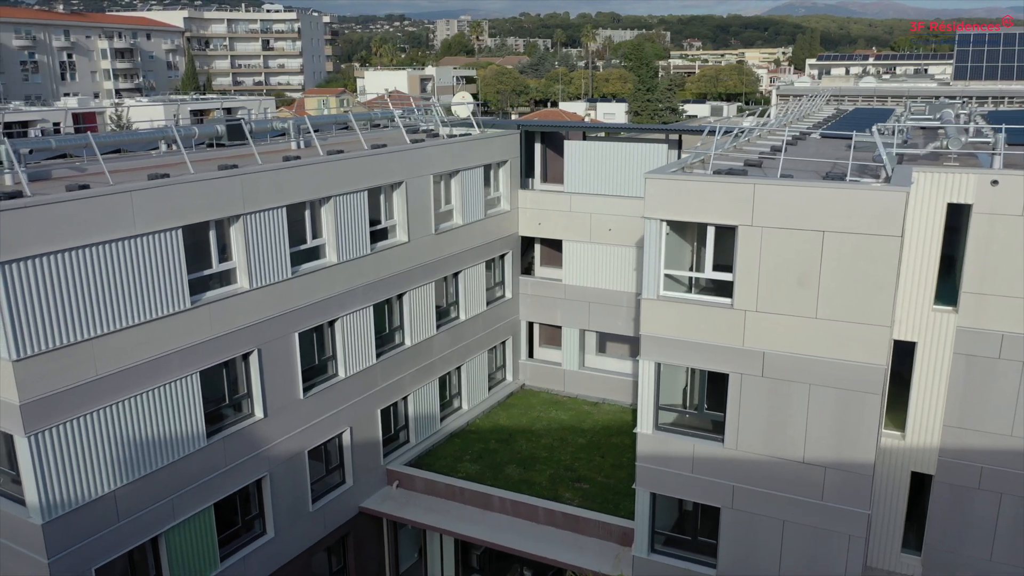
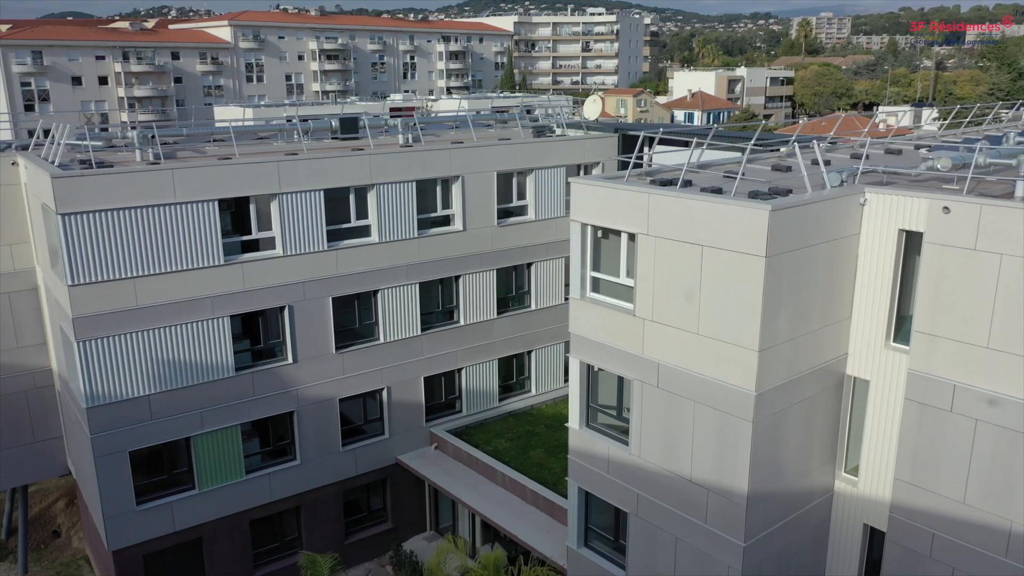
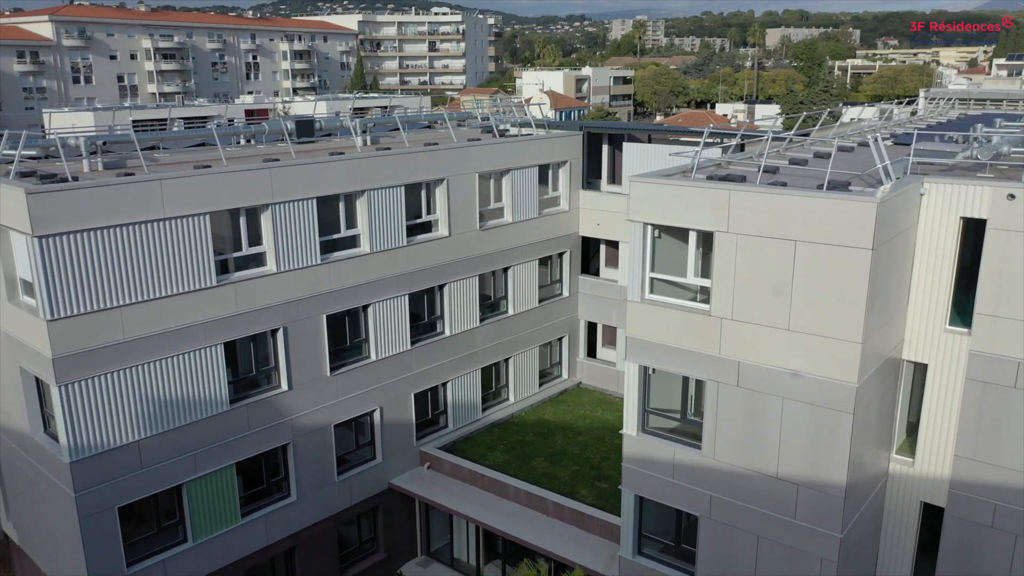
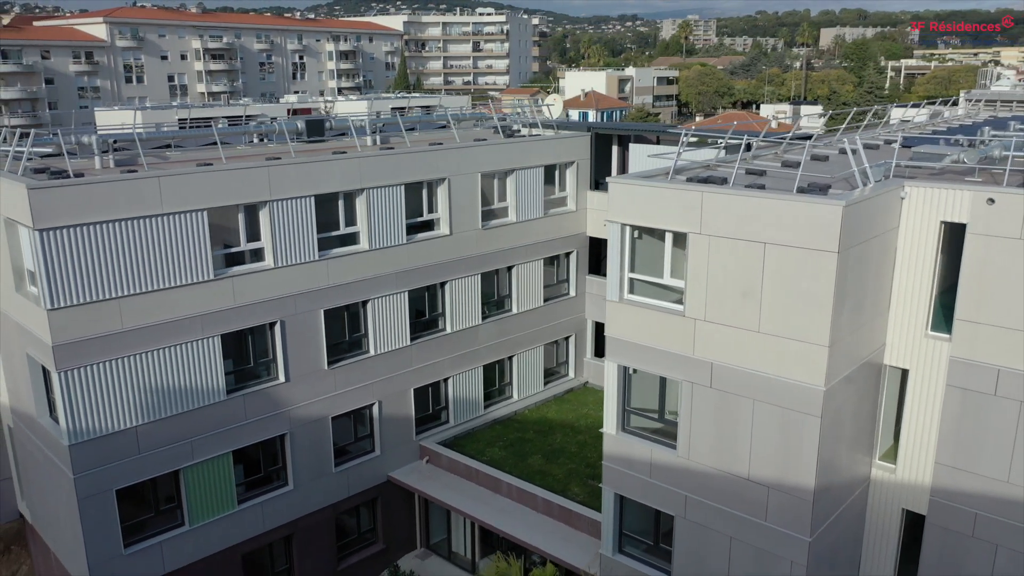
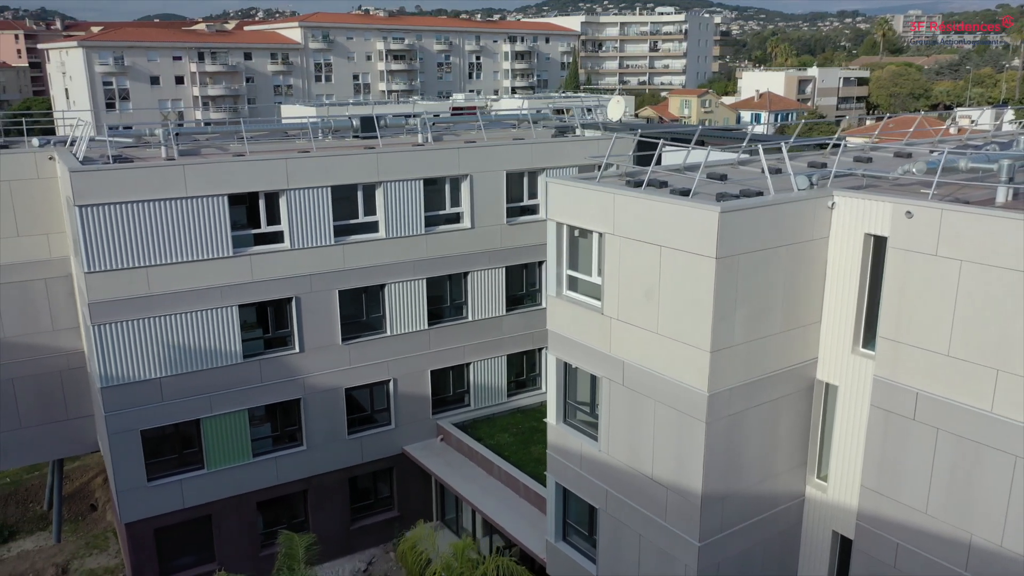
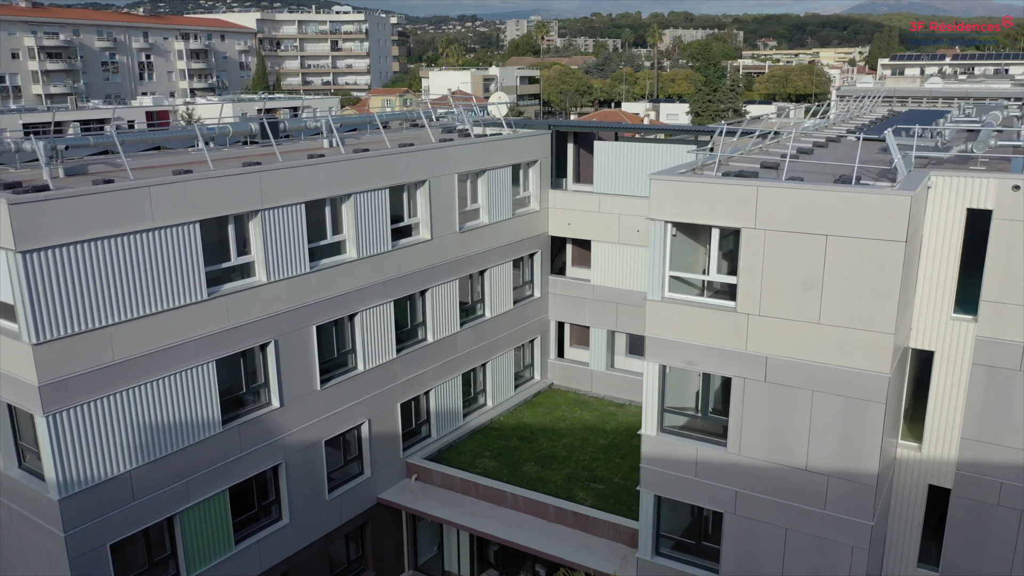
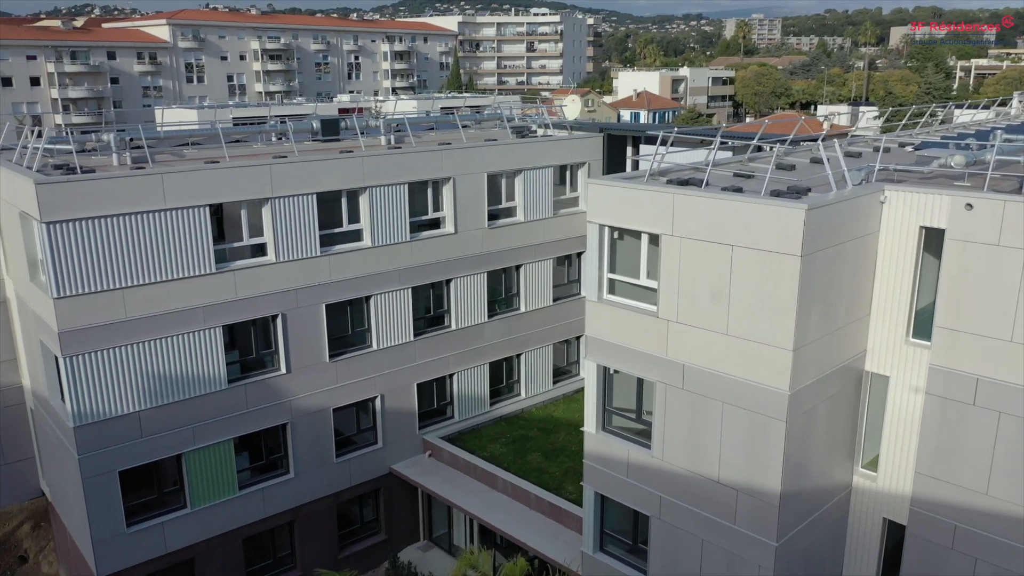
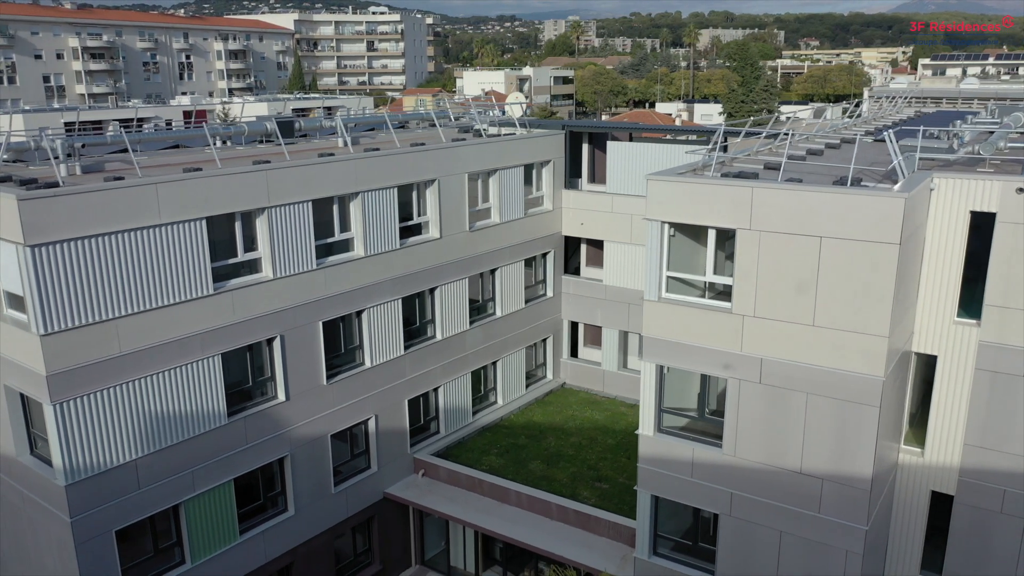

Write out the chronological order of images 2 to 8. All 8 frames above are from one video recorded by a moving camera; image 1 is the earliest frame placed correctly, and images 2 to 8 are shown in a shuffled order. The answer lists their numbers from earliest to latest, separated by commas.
6, 8, 3, 4, 7, 2, 5
